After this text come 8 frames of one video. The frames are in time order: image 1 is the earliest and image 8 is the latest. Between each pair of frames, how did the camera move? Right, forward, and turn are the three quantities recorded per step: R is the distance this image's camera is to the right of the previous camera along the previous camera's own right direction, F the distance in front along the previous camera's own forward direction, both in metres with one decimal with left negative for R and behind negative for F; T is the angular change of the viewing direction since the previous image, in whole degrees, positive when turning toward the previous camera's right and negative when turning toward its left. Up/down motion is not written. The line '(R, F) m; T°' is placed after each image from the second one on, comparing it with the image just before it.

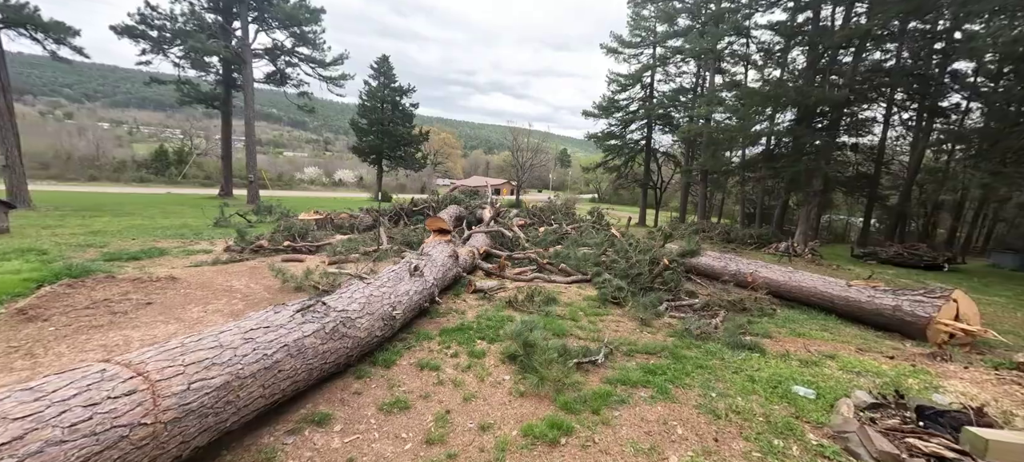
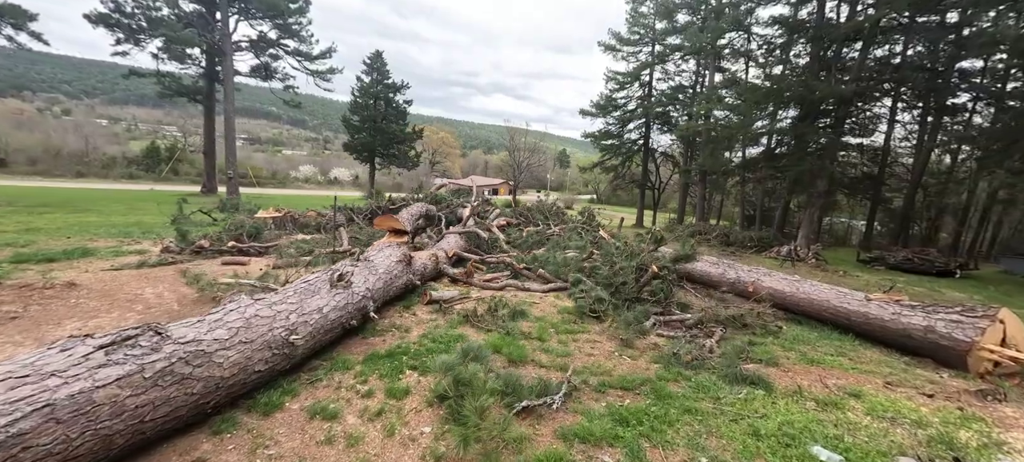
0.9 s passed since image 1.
(+0.5, +0.9) m; 0°
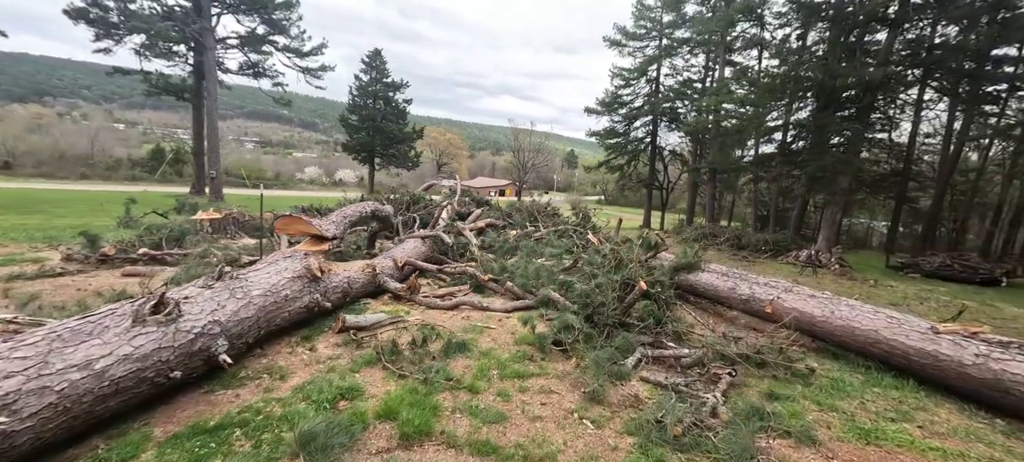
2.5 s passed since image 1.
(+0.7, +1.3) m; -1°
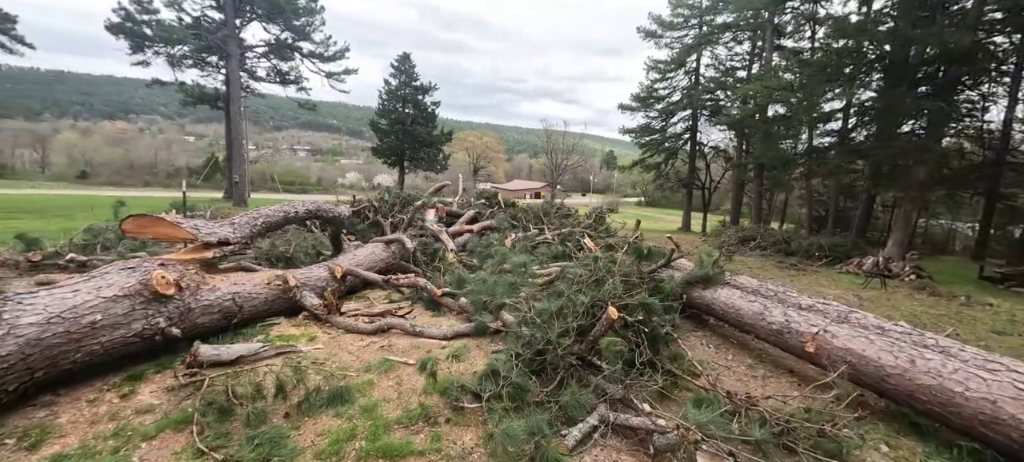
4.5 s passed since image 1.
(+0.9, +1.3) m; -6°
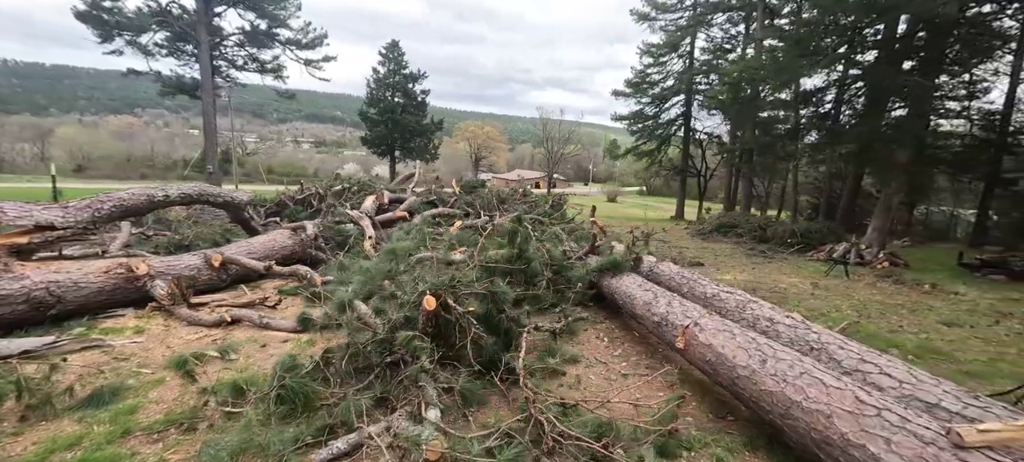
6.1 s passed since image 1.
(+1.2, +0.5) m; -1°
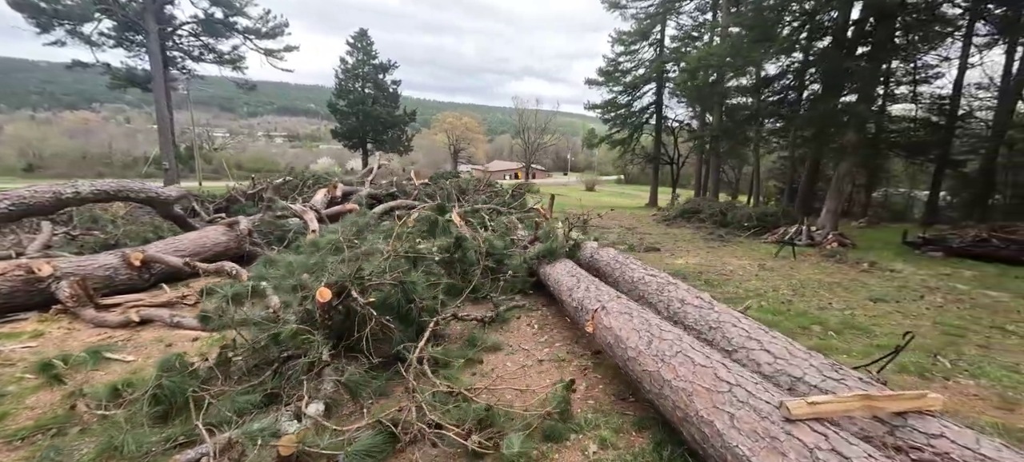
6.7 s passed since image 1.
(+0.5, +0.1) m; +2°
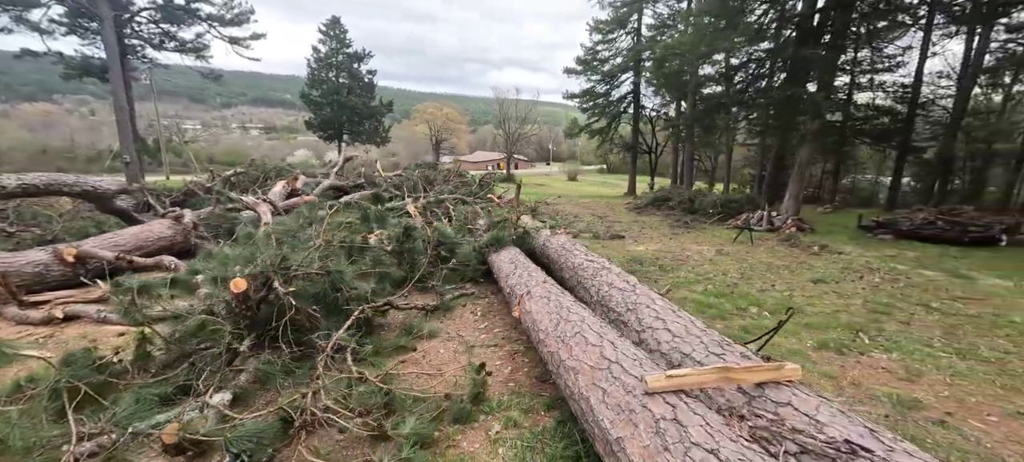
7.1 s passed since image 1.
(+0.4, 0.0) m; +2°
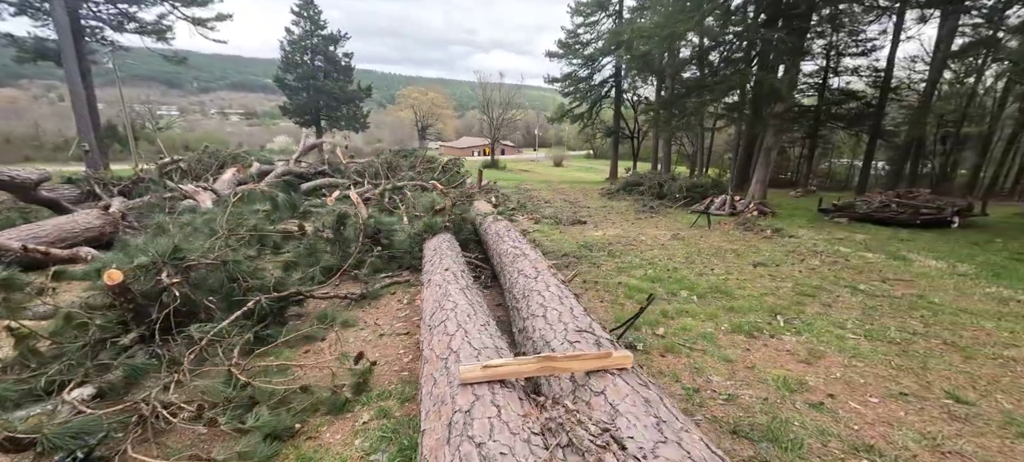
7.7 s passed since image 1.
(+0.5, +0.1) m; +1°
